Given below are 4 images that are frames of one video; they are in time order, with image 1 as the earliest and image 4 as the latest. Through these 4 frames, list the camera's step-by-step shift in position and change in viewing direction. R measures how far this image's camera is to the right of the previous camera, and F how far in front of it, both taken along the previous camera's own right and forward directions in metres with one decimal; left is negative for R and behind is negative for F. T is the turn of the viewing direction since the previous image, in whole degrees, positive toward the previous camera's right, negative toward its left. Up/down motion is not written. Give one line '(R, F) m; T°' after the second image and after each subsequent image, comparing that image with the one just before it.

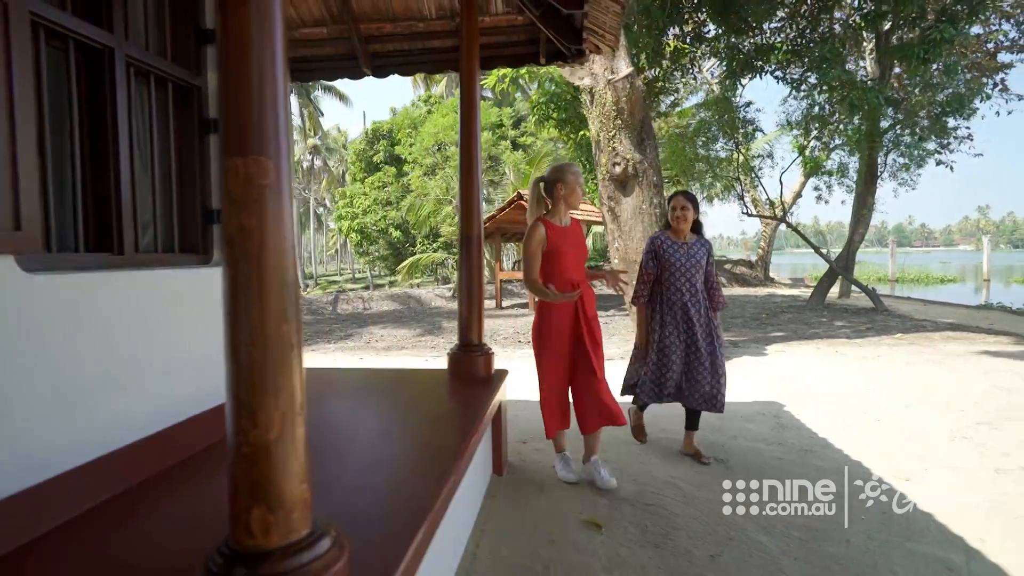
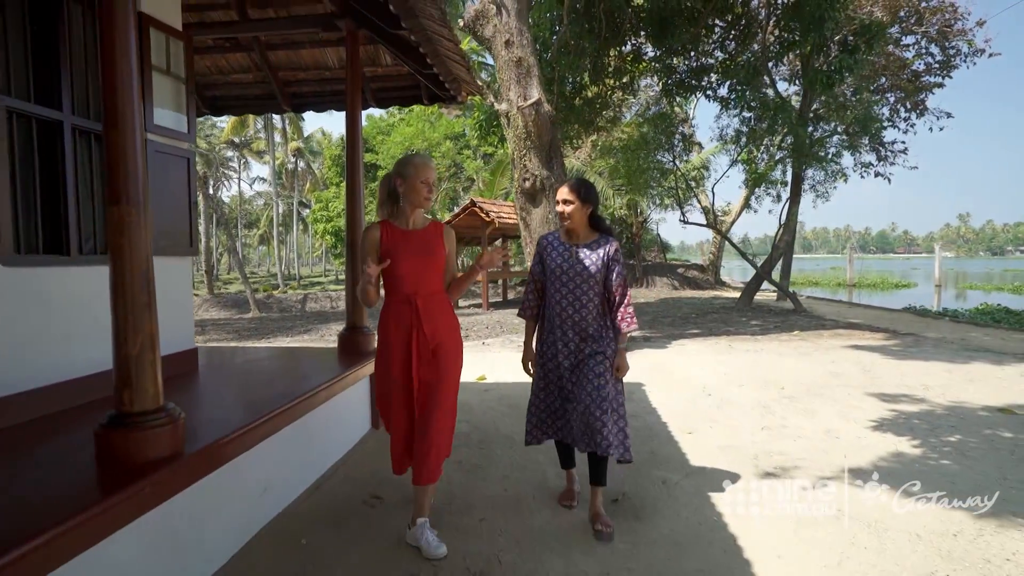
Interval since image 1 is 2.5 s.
(+0.9, -1.0) m; +1°
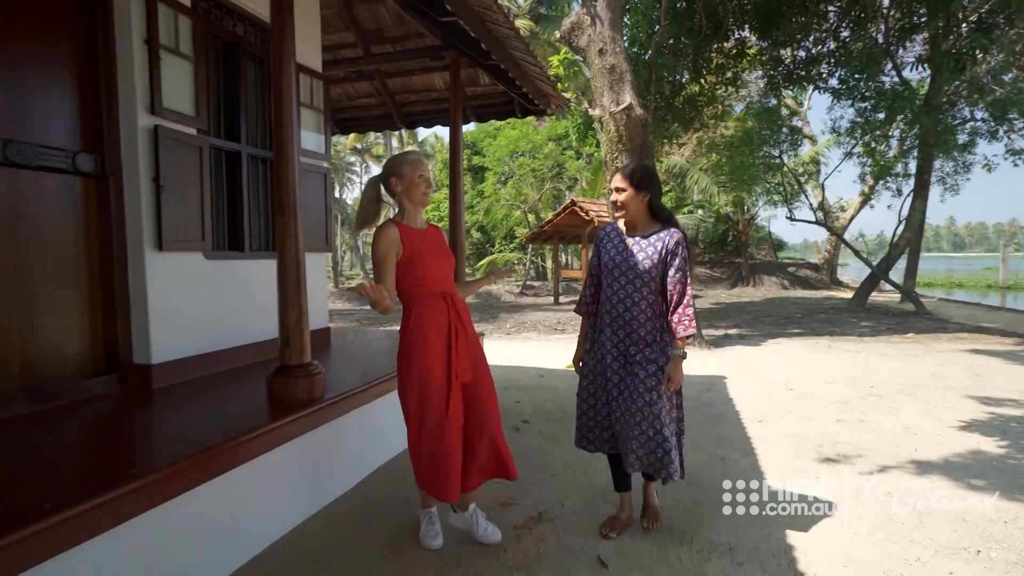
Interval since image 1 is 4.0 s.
(+0.2, -0.5) m; -11°
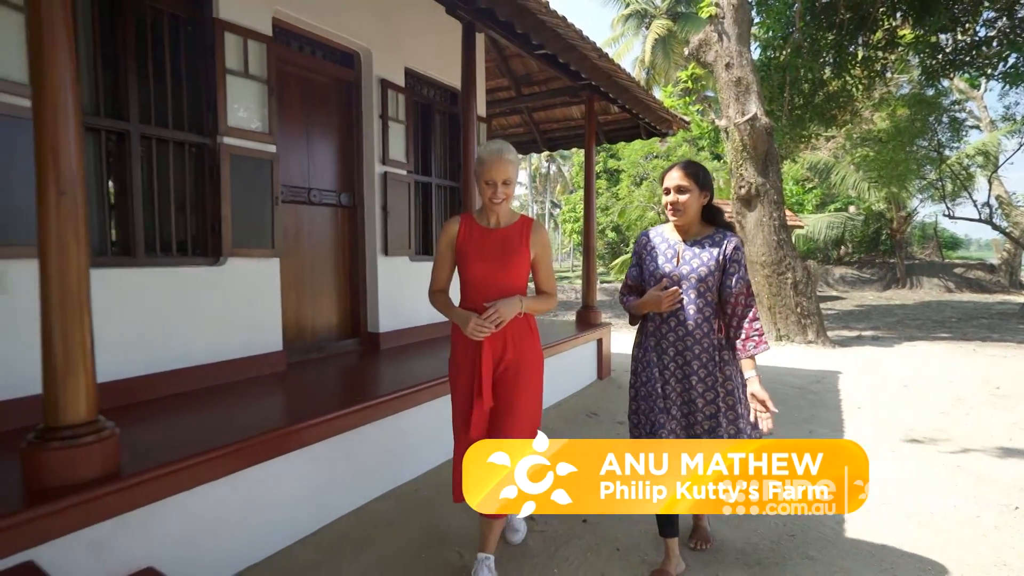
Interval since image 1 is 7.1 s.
(+0.1, -1.1) m; -14°
